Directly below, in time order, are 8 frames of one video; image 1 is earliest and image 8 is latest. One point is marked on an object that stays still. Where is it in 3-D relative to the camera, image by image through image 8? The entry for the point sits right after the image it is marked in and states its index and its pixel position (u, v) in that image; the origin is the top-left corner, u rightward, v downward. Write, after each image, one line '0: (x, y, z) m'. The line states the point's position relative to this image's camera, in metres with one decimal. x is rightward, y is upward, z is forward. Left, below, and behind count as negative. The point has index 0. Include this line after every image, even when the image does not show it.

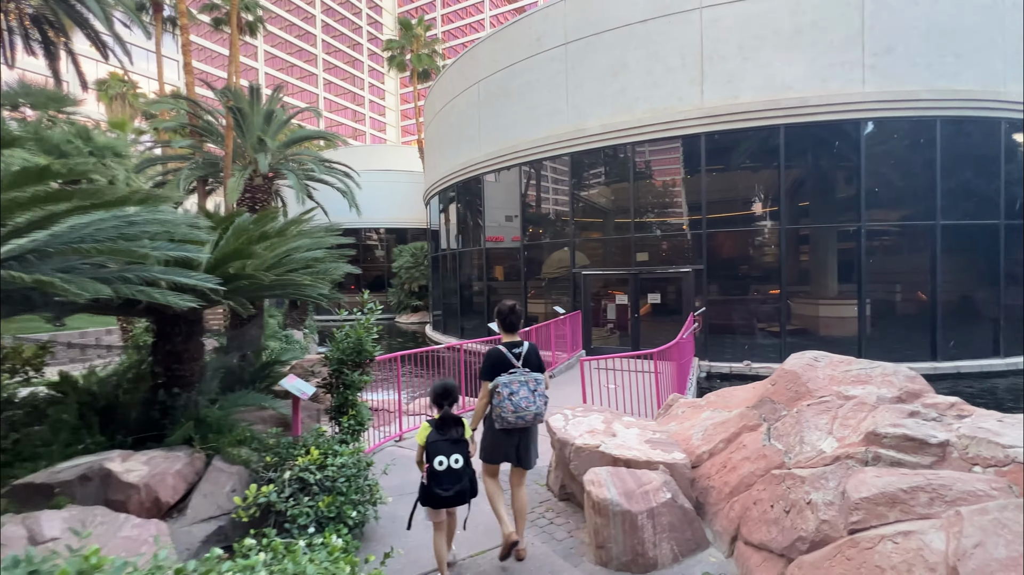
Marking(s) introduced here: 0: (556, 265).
0: (+1.3, +0.7, +13.9) m
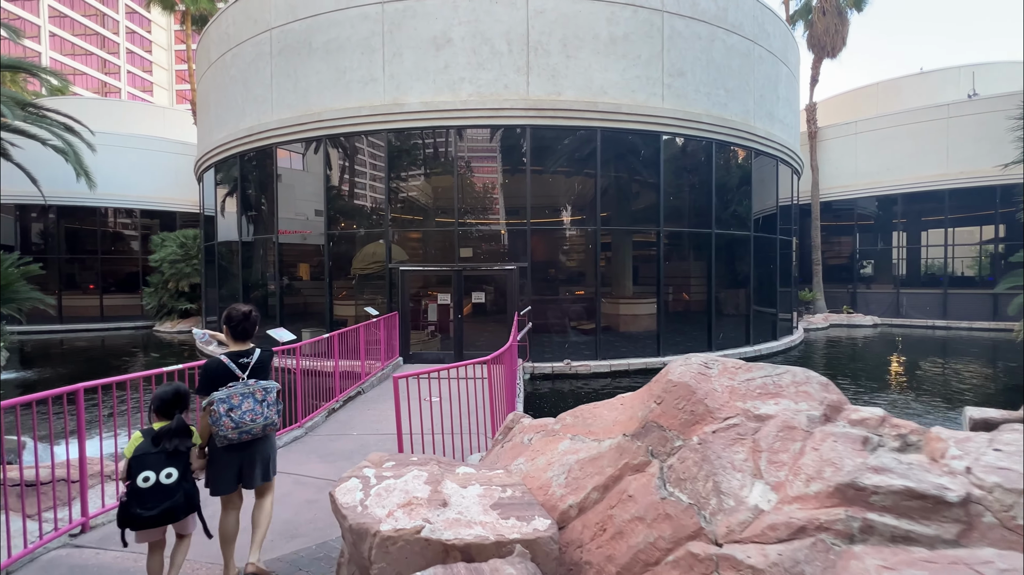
0: (-3.8, +0.7, +12.0) m
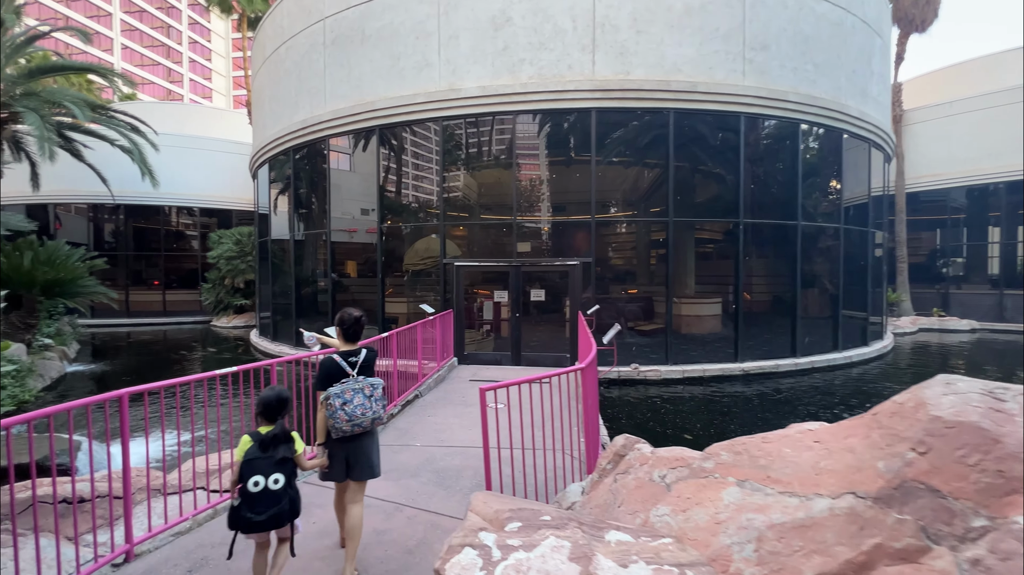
0: (-2.3, +0.8, +11.5) m
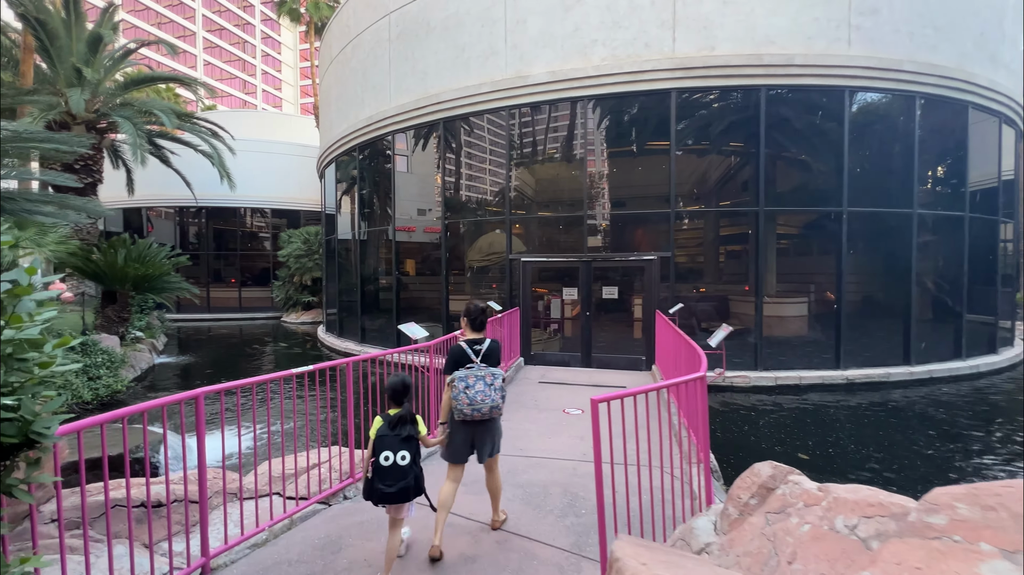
0: (-0.7, +0.9, +11.1) m
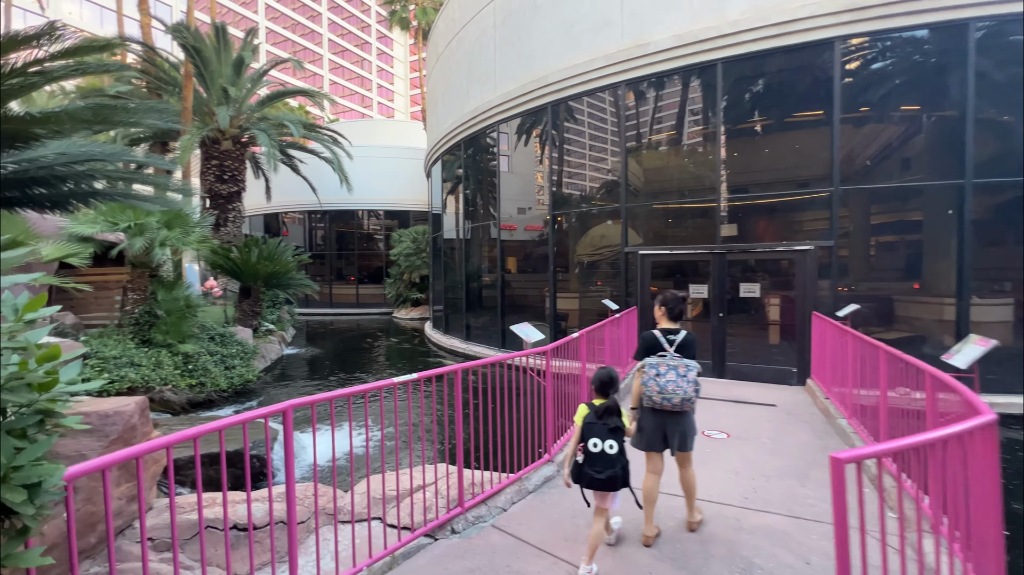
0: (+1.9, +1.0, +10.1) m
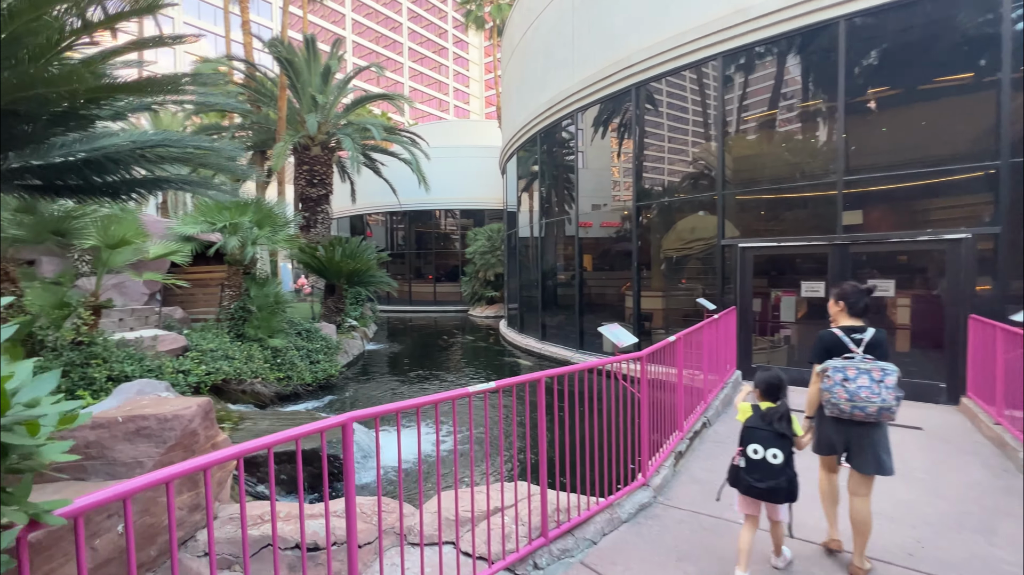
0: (+3.5, +1.0, +9.2) m
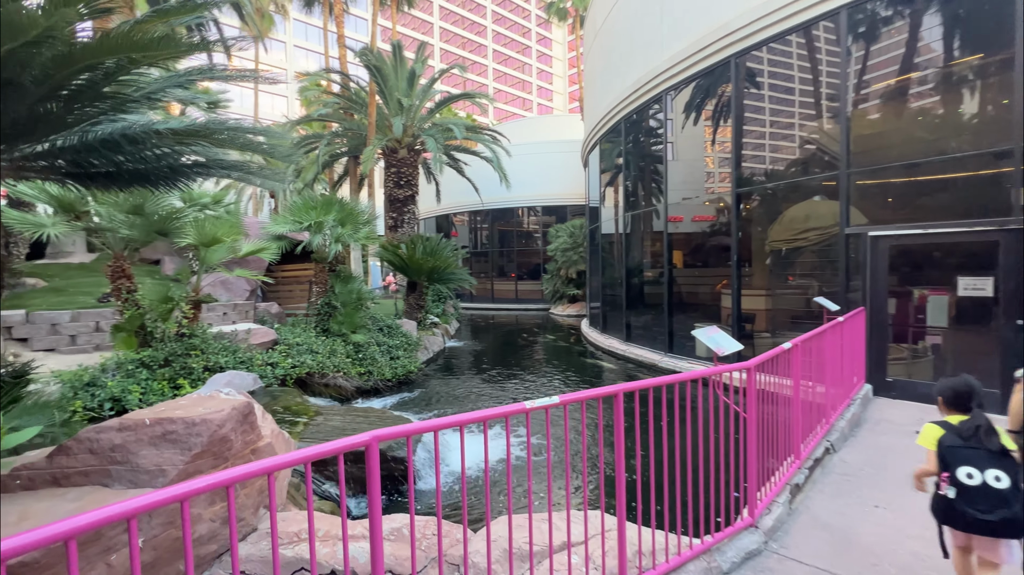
0: (+5.0, +1.1, +7.9) m
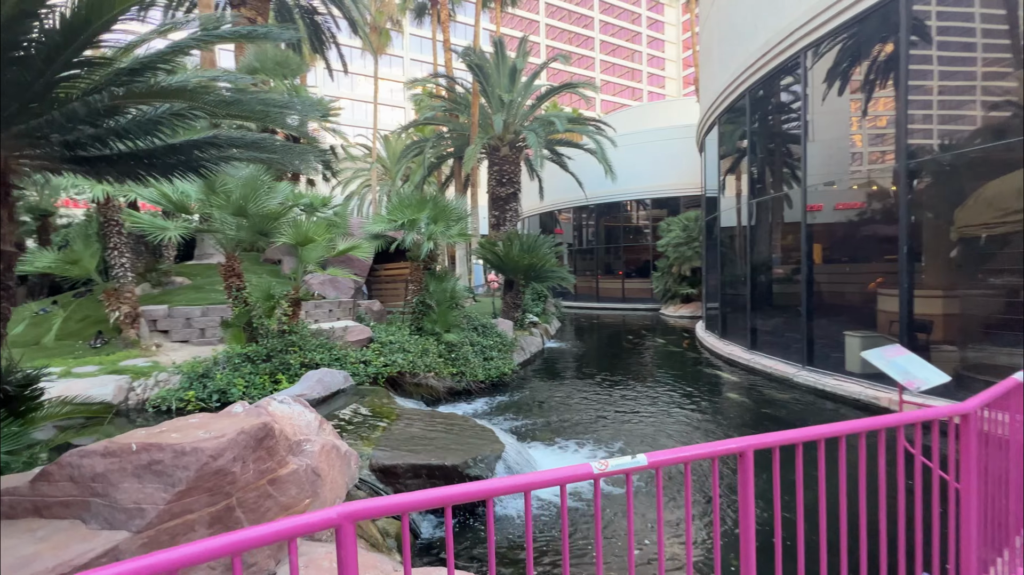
0: (+6.4, +1.1, +5.9) m
